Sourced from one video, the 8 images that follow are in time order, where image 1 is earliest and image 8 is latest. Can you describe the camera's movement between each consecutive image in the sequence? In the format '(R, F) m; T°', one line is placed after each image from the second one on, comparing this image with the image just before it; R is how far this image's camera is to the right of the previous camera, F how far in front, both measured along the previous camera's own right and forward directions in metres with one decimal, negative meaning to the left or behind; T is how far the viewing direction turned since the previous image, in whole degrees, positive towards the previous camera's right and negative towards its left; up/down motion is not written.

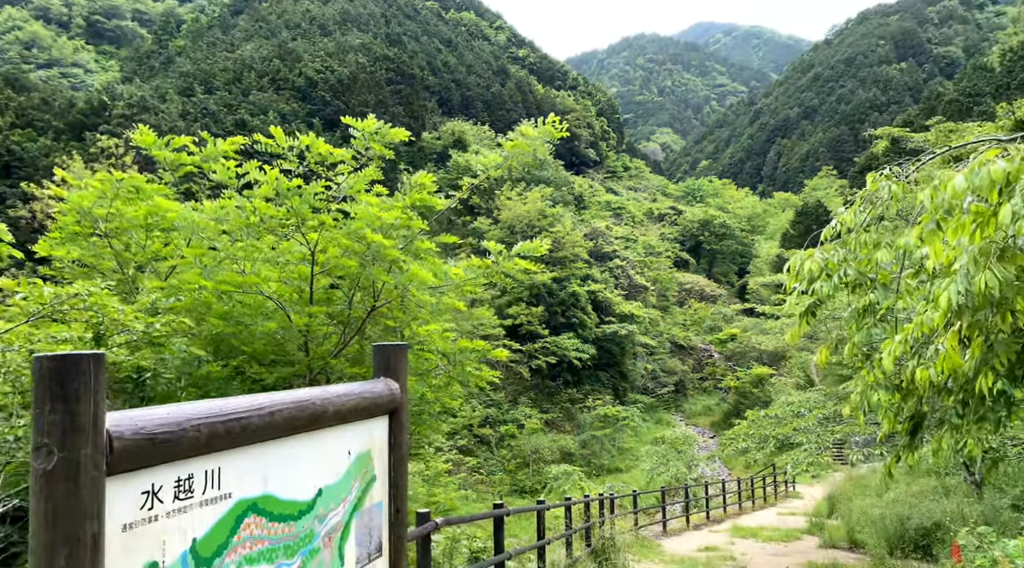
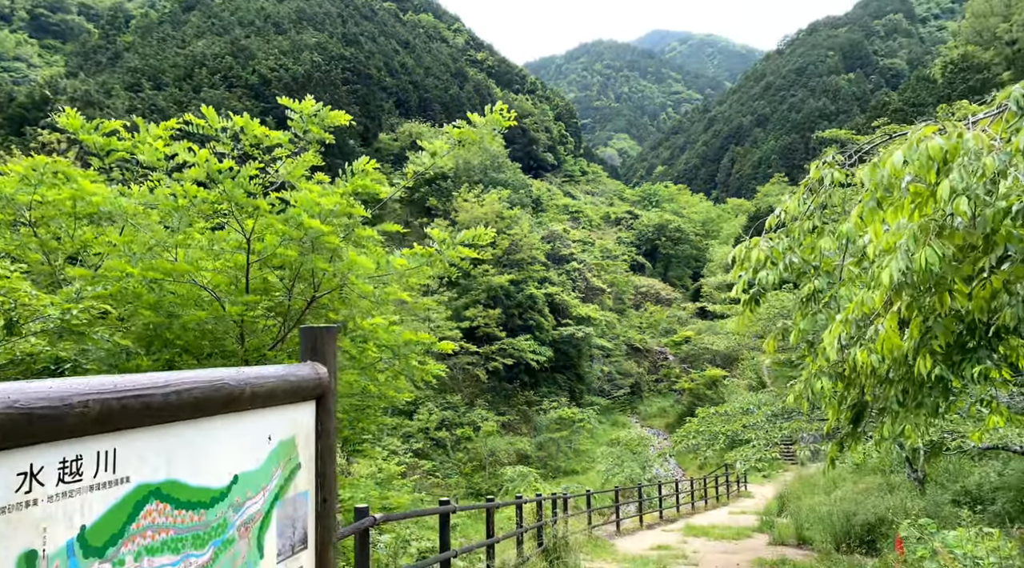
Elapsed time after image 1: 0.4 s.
(+0.1, +0.1) m; +3°
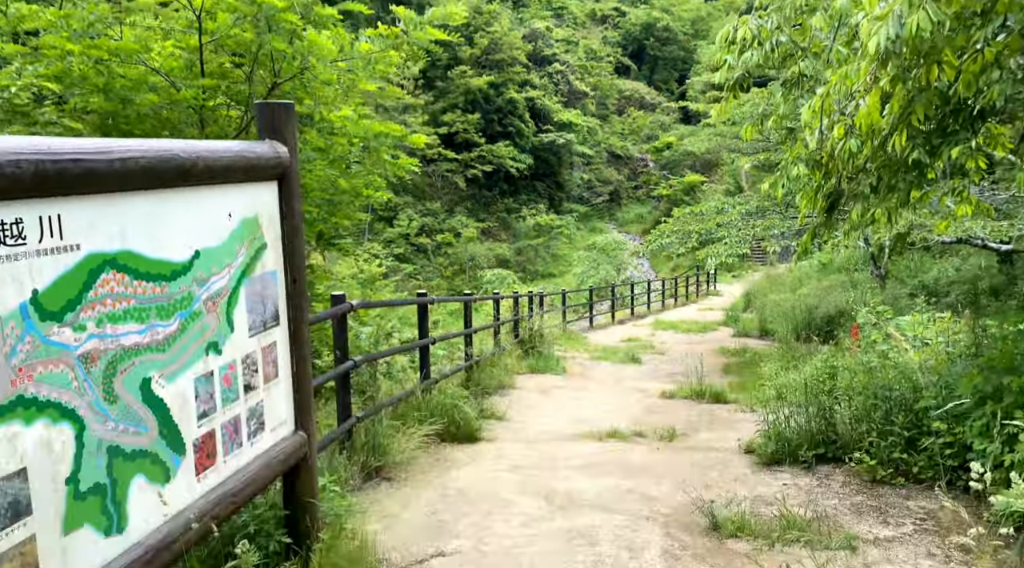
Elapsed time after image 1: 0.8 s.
(0.0, +0.1) m; +2°
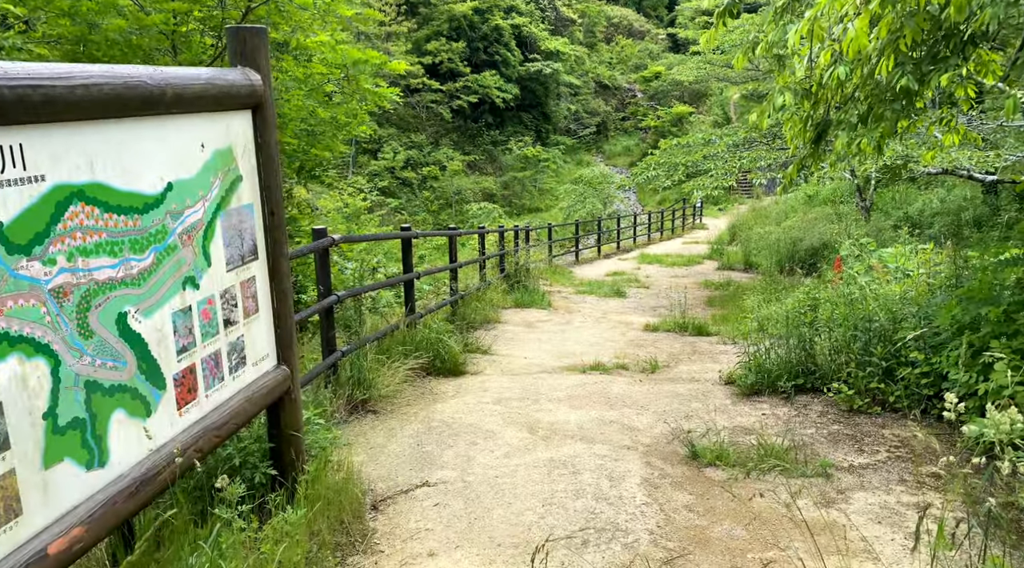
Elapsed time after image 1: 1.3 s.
(0.0, 0.0) m; +1°
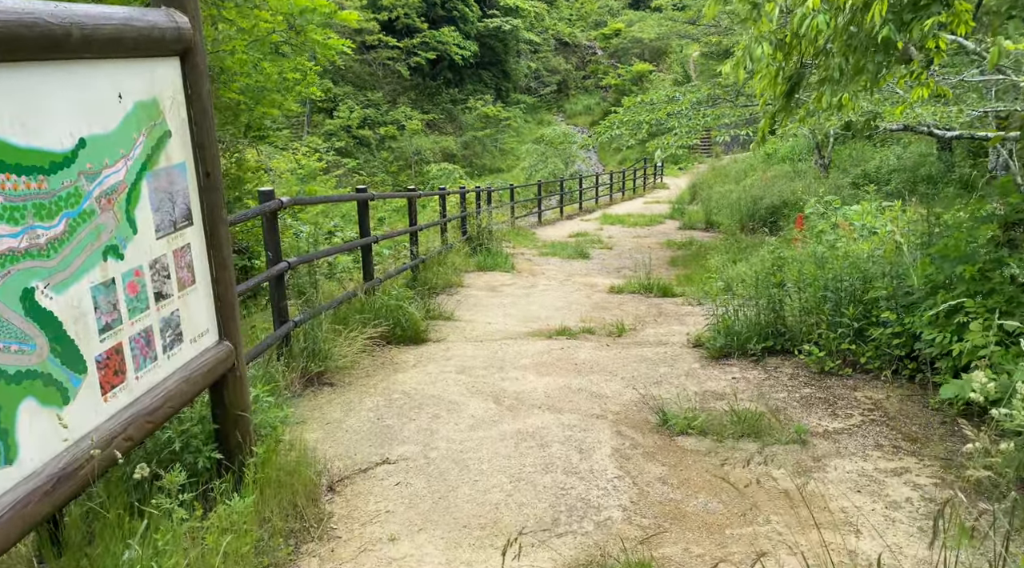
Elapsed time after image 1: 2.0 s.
(0.0, +0.2) m; +3°
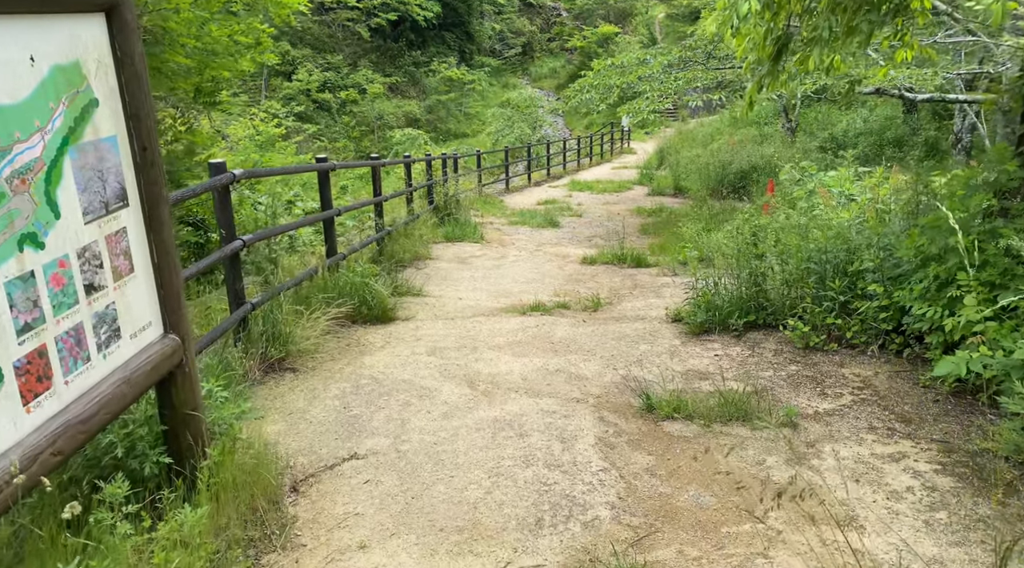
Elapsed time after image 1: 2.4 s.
(0.0, +0.2) m; +2°
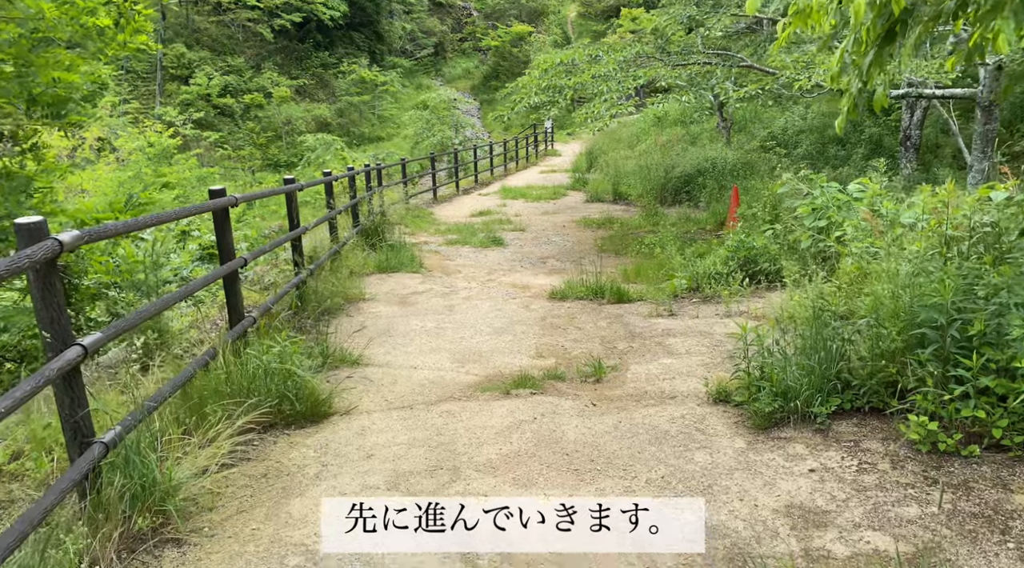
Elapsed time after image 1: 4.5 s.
(-0.3, +1.4) m; +6°
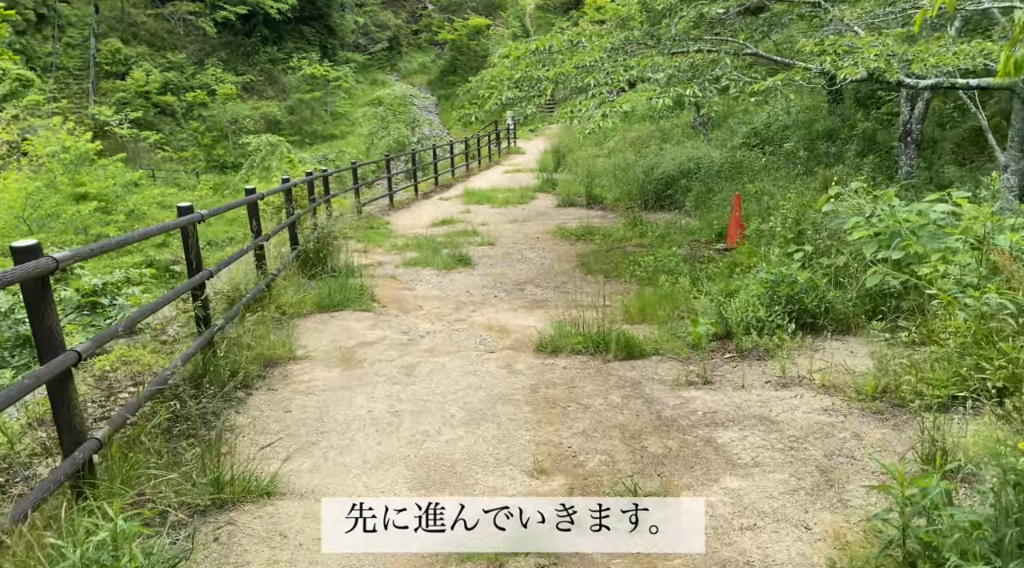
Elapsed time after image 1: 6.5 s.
(-0.1, +1.5) m; +3°
